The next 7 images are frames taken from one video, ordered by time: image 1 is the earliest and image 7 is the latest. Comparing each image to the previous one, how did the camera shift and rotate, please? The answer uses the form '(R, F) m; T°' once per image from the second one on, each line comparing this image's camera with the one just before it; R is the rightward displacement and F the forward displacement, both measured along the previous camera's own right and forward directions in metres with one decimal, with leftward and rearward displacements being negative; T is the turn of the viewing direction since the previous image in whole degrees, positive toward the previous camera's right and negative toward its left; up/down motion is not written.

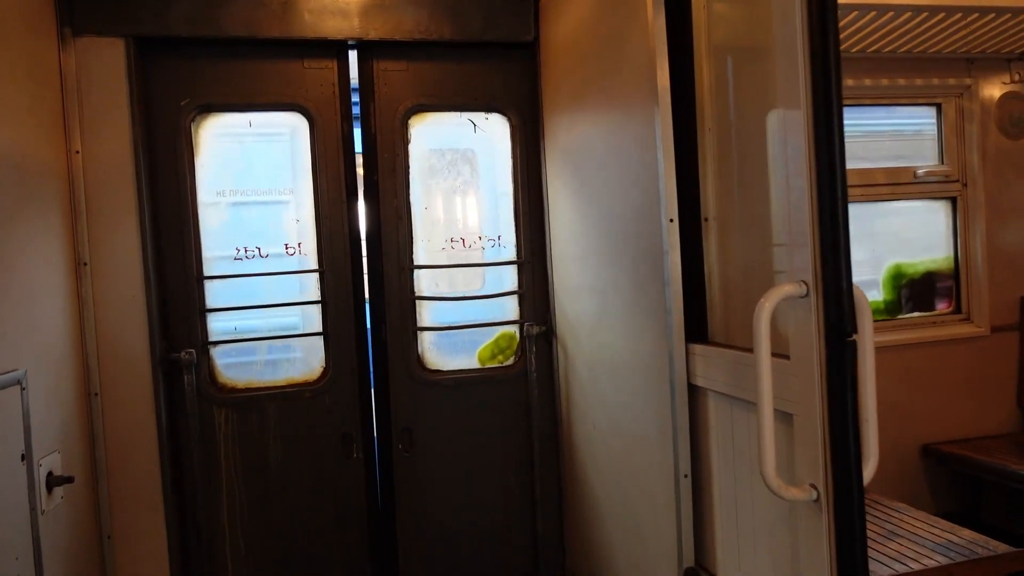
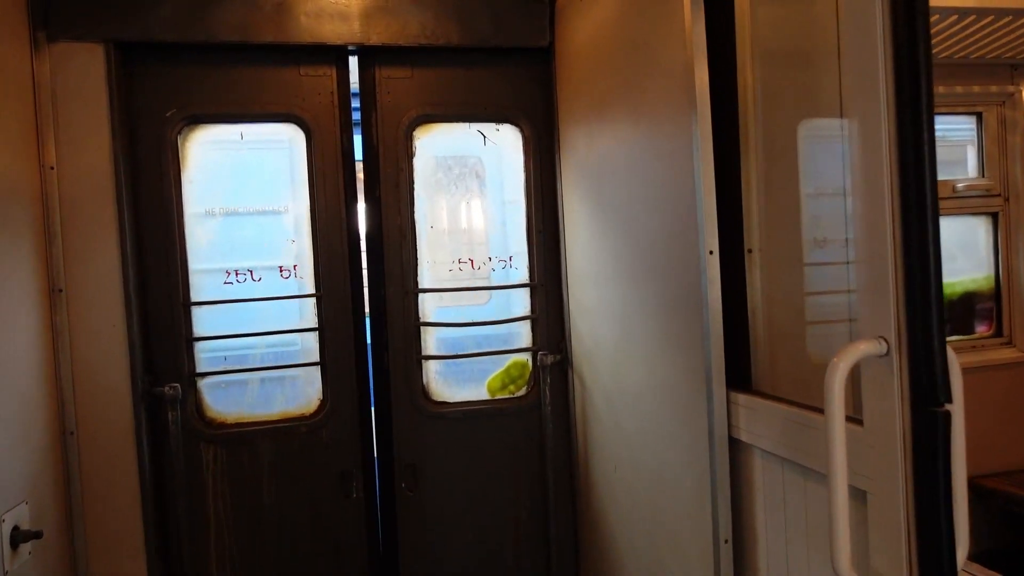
(0.0, +0.2) m; 0°
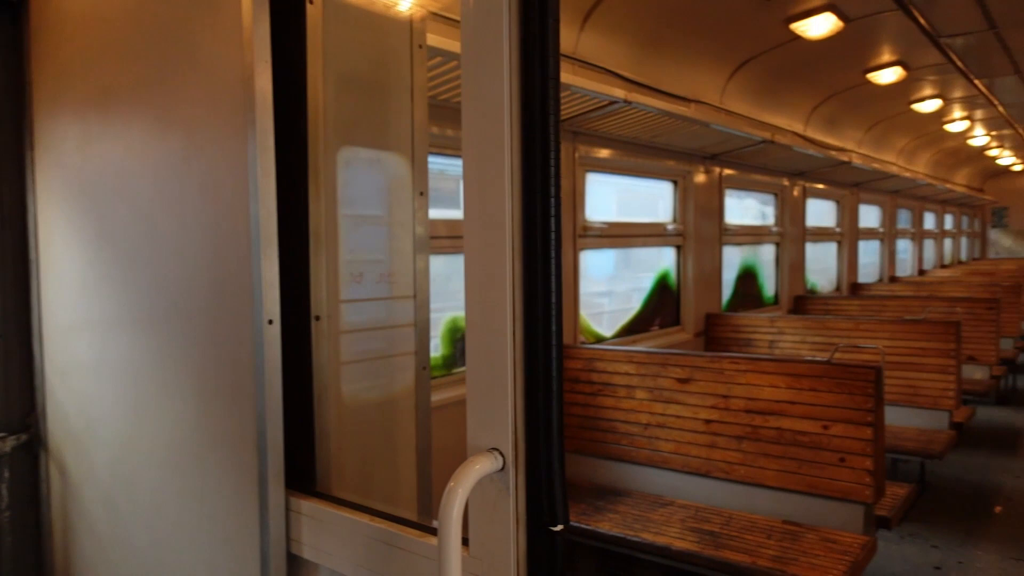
(0.0, +0.4) m; +38°
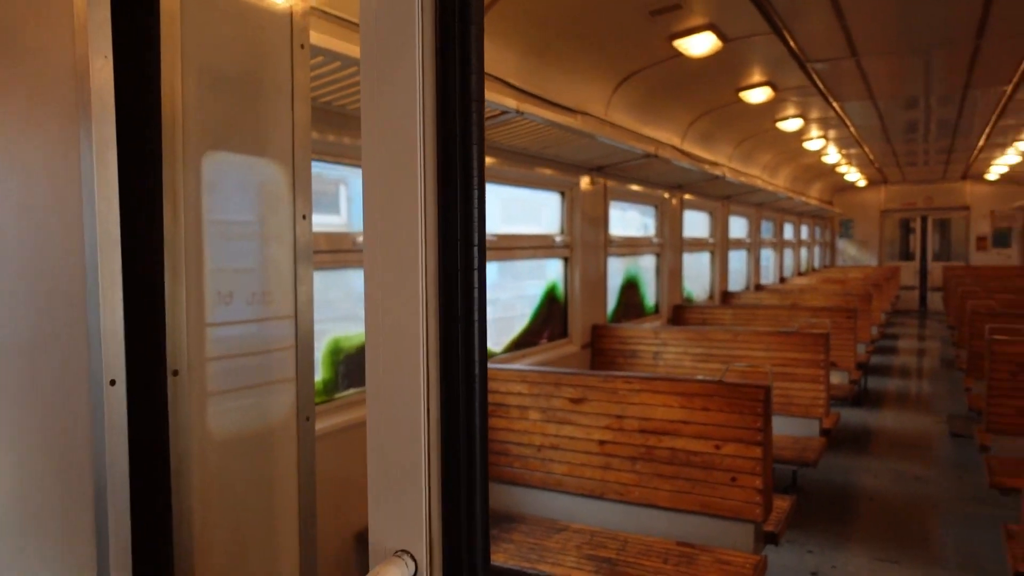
(0.0, +0.2) m; +10°
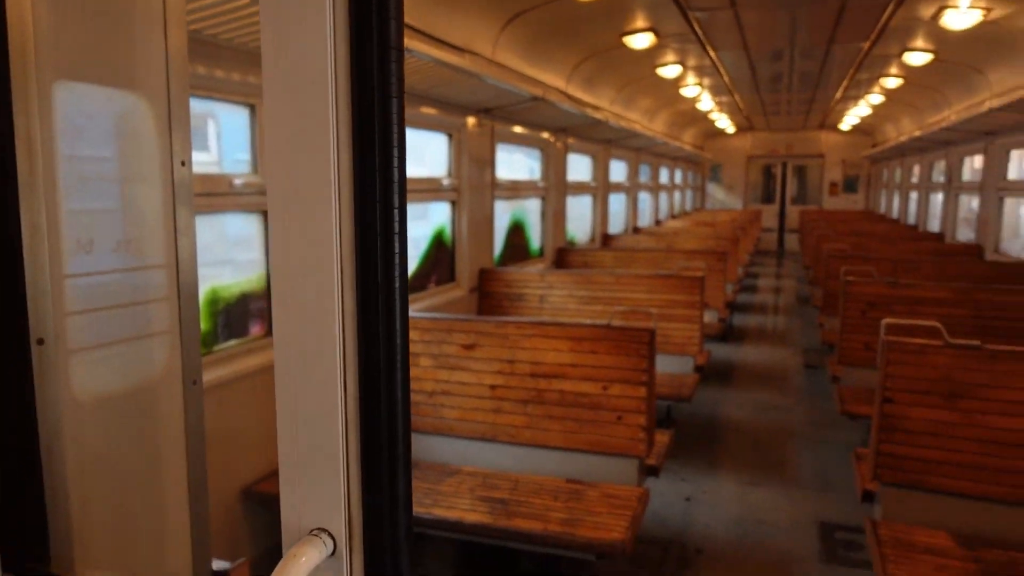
(0.0, 0.0) m; +9°
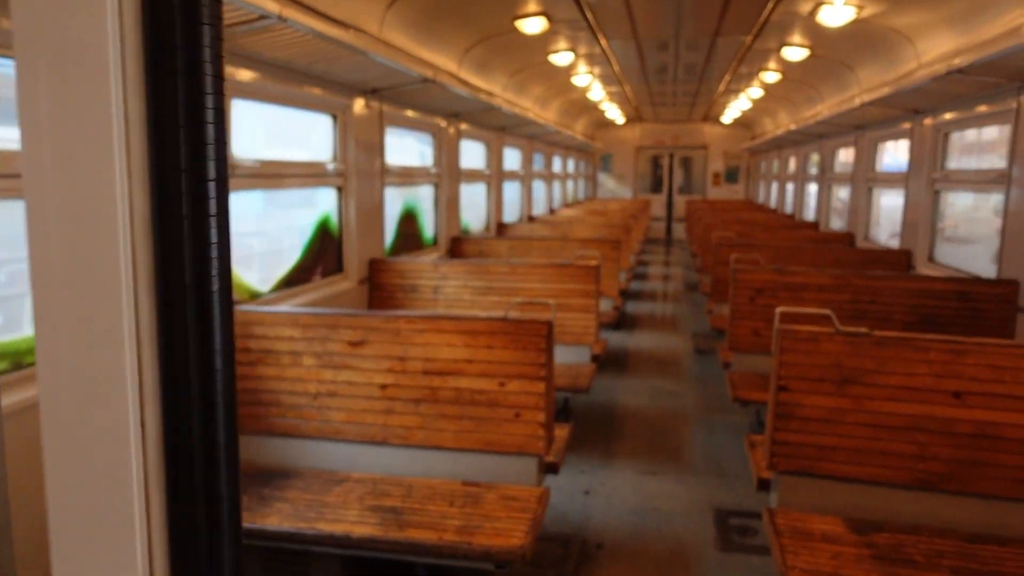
(0.0, +0.2) m; +8°
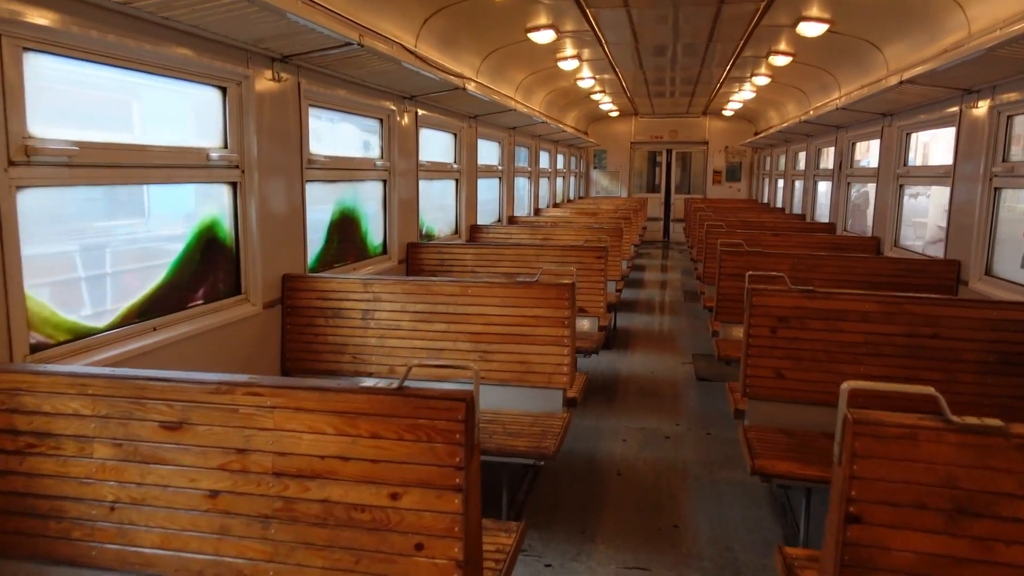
(+0.2, +1.1) m; 0°
